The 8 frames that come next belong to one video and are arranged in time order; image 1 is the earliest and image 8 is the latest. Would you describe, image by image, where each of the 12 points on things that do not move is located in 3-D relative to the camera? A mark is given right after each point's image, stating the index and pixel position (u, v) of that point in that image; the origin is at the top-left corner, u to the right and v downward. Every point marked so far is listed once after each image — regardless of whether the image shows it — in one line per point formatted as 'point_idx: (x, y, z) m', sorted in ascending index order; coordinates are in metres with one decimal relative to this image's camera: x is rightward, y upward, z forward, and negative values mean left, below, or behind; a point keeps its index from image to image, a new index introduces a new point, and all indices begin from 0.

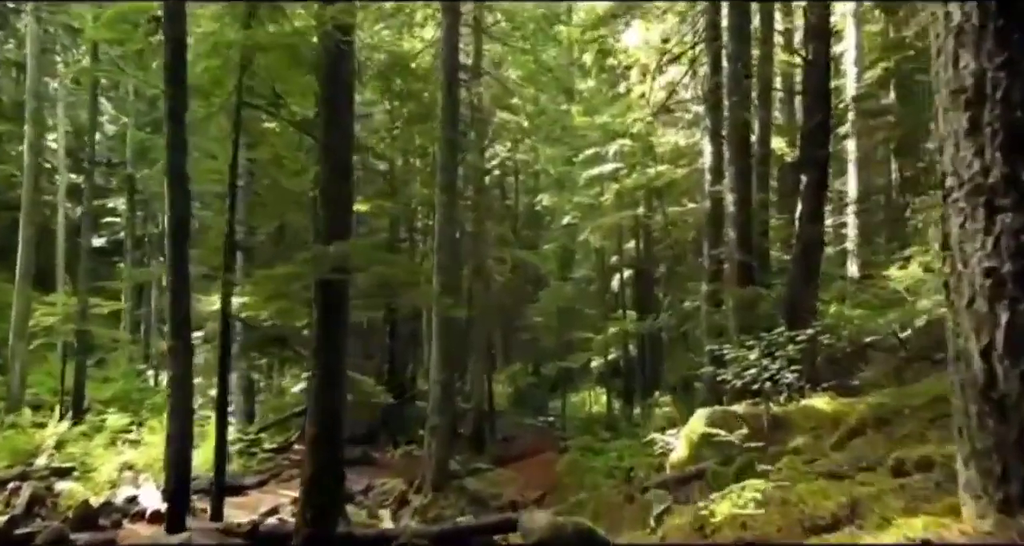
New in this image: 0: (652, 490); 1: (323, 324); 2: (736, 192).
0: (+1.6, -2.5, +8.6) m
1: (-1.9, -0.5, +7.5) m
2: (+4.0, +1.5, +13.5) m
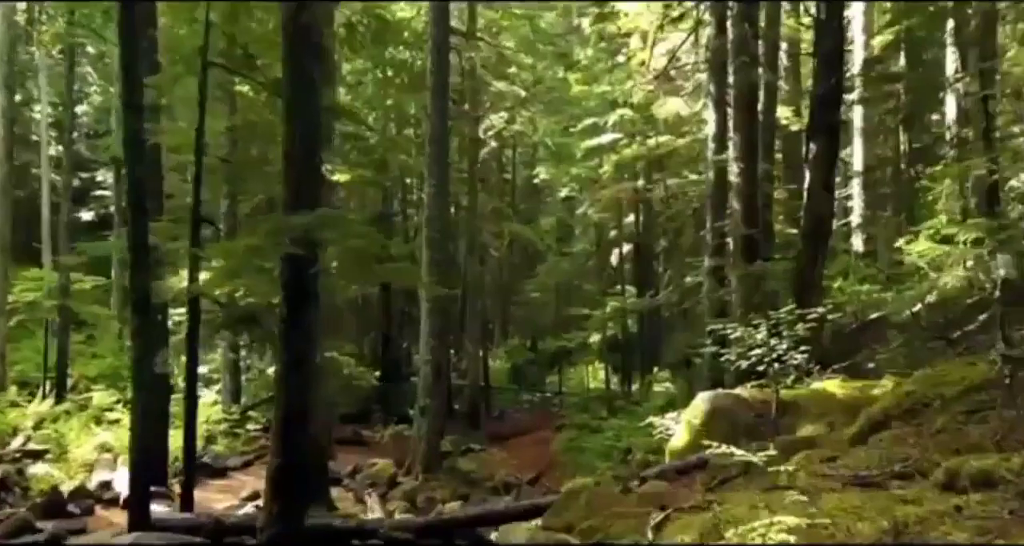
0: (+1.5, -2.2, +8.0) m
1: (-2.0, -0.3, +6.8) m
2: (+3.9, +1.9, +12.8) m
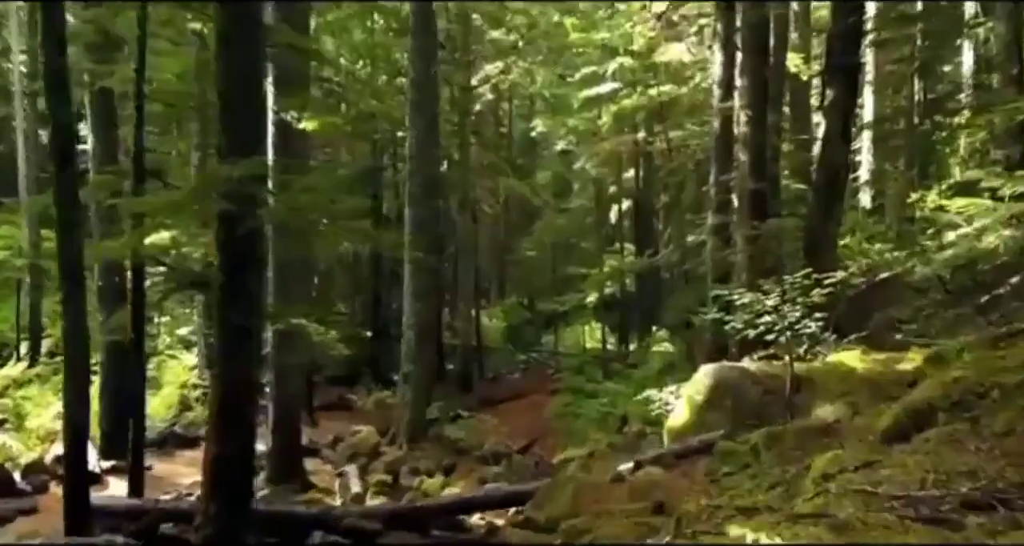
0: (+1.3, -1.9, +7.2) m
1: (-2.2, 0.0, +5.9) m
2: (+3.7, +2.6, +11.7) m
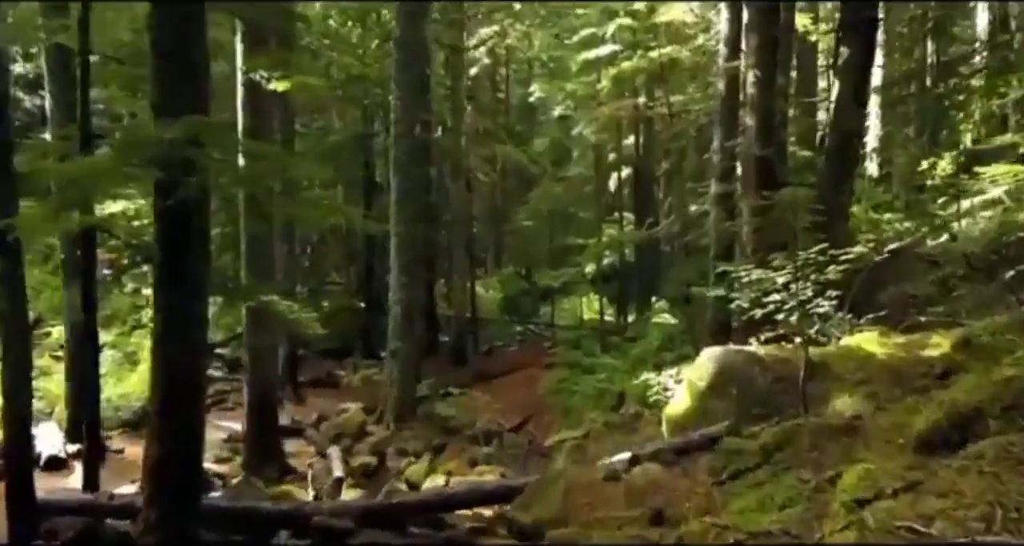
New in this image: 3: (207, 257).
0: (+1.1, -1.6, +6.6) m
1: (-2.4, +0.2, +5.2) m
2: (+3.6, +3.0, +10.9) m
3: (-2.1, +0.1, +5.2) m
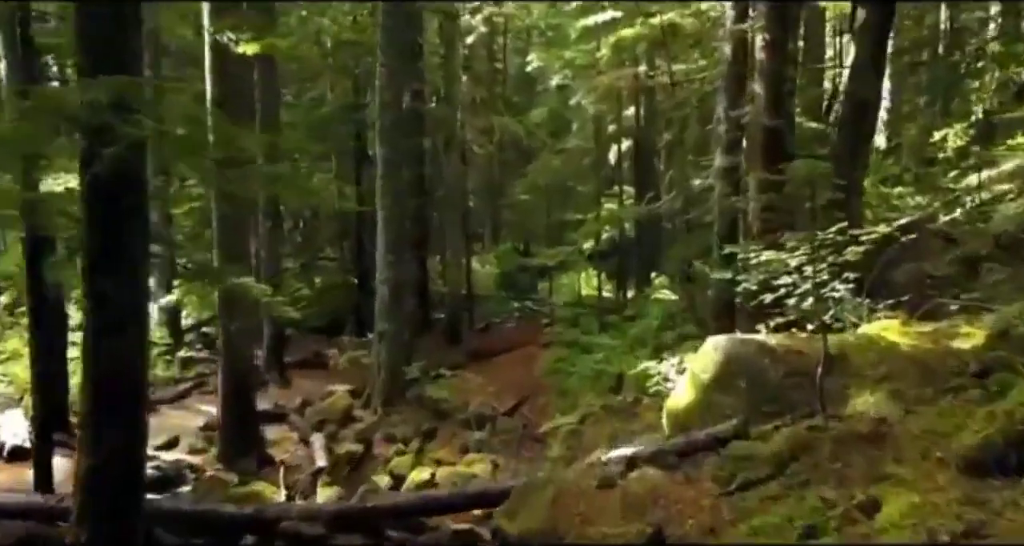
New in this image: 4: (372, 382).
0: (+1.0, -1.5, +6.0) m
1: (-2.5, +0.3, +4.5) m
2: (+3.4, +3.3, +10.2) m
3: (-2.2, +0.2, +4.6) m
4: (-2.5, -1.9, +13.2) m
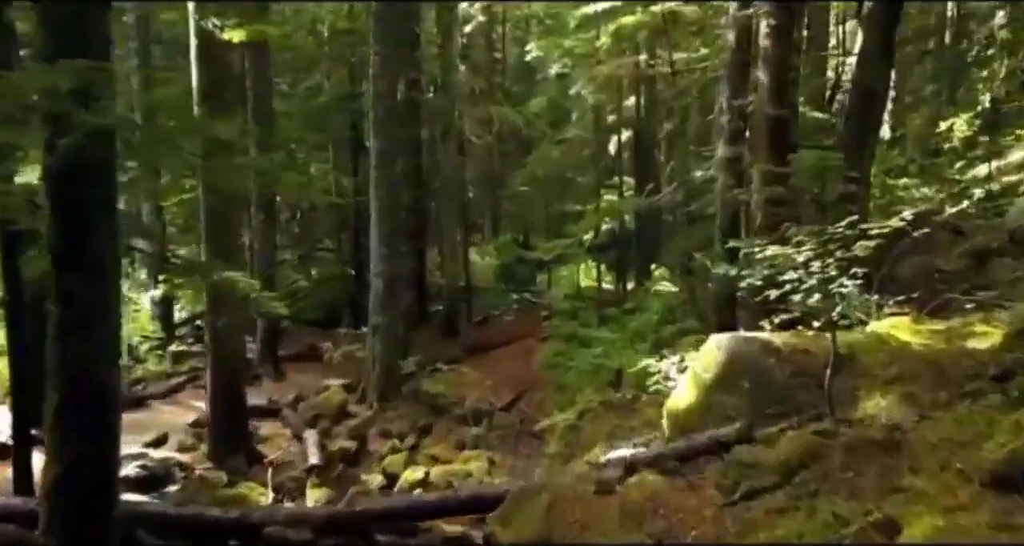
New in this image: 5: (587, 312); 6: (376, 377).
0: (+1.0, -1.5, +5.7) m
1: (-2.5, +0.3, +4.3) m
2: (+3.4, +3.3, +9.9) m
3: (-2.3, +0.2, +4.3) m
4: (-2.5, -1.8, +13.0) m
5: (+1.7, -0.9, +17.6) m
6: (-2.3, -1.8, +12.7) m
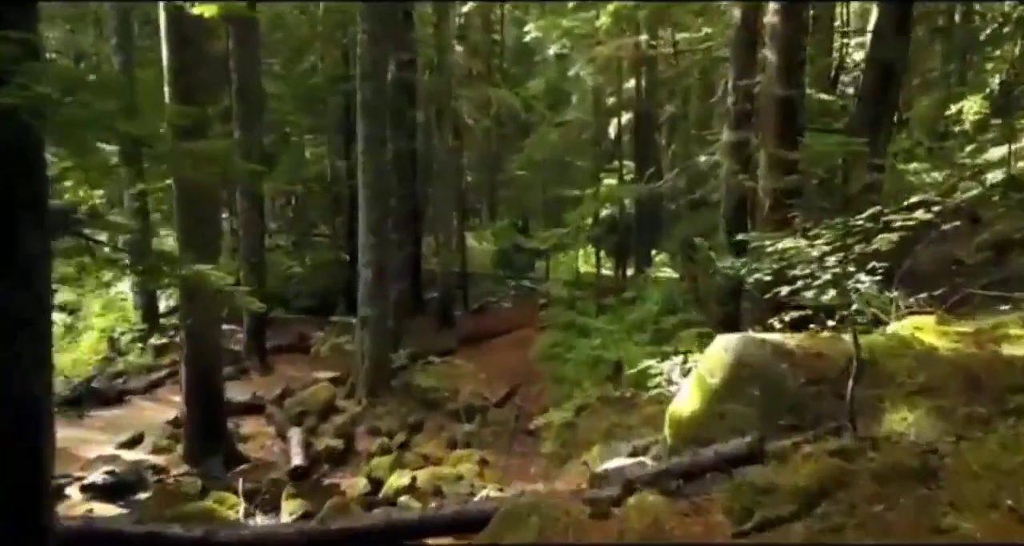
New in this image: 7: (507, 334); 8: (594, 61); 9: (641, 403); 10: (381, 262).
0: (+0.9, -1.5, +5.3) m
1: (-2.6, +0.3, +3.8) m
2: (+3.3, +3.4, +9.3) m
3: (-2.3, +0.2, +3.8) m
4: (-2.6, -1.6, +12.5) m
5: (+1.7, -0.6, +17.1) m
6: (-2.4, -1.6, +12.2) m
7: (-0.1, -1.4, +17.2) m
8: (+1.7, +4.4, +15.8) m
9: (+1.7, -1.7, +10.0) m
10: (-2.0, +0.2, +11.9) m
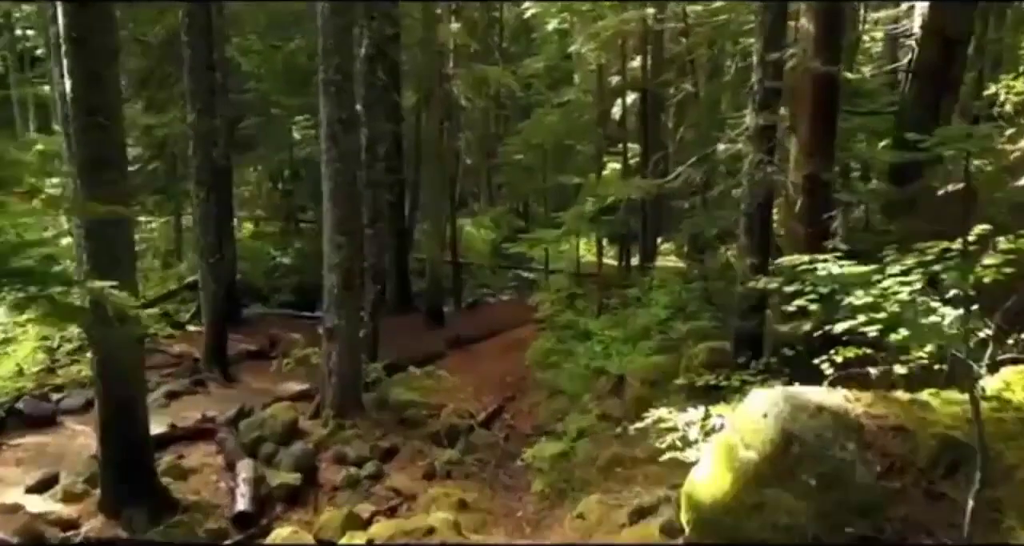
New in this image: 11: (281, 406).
0: (+0.7, -1.7, +3.8) m
1: (-2.8, 0.0, +2.3) m
2: (+3.1, +3.3, +7.7) m
3: (-2.5, 0.0, +2.3) m
4: (-2.8, -1.6, +11.1) m
5: (+1.5, -0.5, +15.6) m
6: (-2.5, -1.6, +10.8) m
7: (-0.3, -1.3, +15.8) m
8: (+1.6, +4.5, +14.2) m
9: (+1.5, -1.8, +8.5) m
10: (-2.2, +0.1, +10.4) m
11: (-3.2, -1.9, +10.8) m
